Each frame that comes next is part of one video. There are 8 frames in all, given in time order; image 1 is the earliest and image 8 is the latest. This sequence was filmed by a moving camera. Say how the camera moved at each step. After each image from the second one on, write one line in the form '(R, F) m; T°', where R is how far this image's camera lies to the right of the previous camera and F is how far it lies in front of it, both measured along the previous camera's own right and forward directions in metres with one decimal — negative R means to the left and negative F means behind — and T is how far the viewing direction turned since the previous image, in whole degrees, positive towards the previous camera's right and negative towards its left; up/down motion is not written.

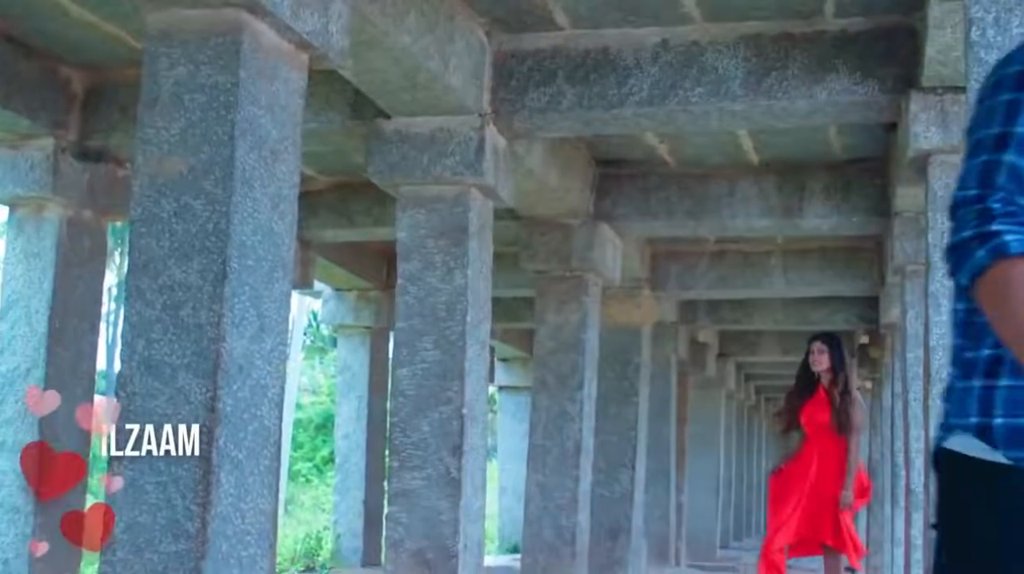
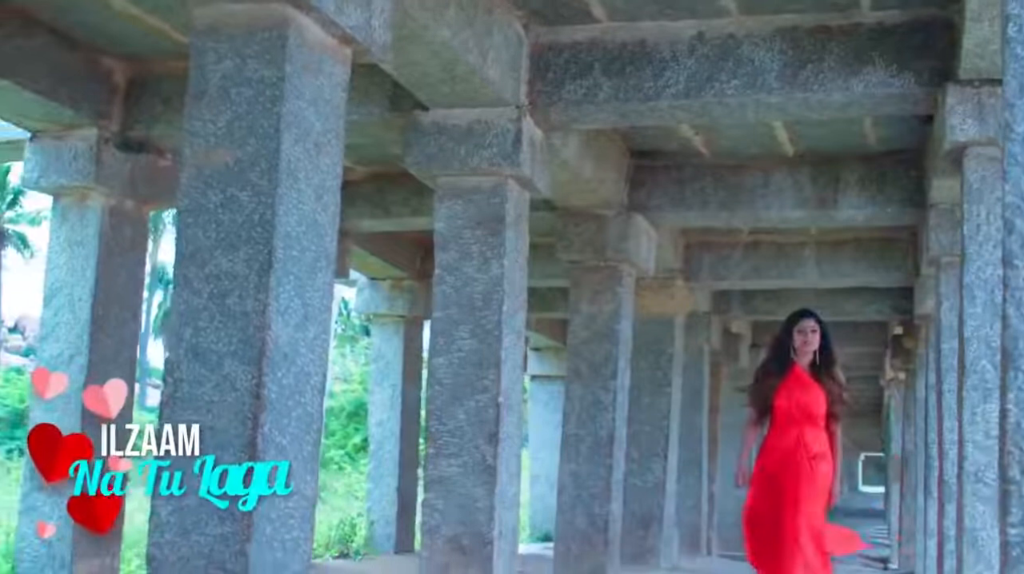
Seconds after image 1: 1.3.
(0.0, -0.1) m; -1°
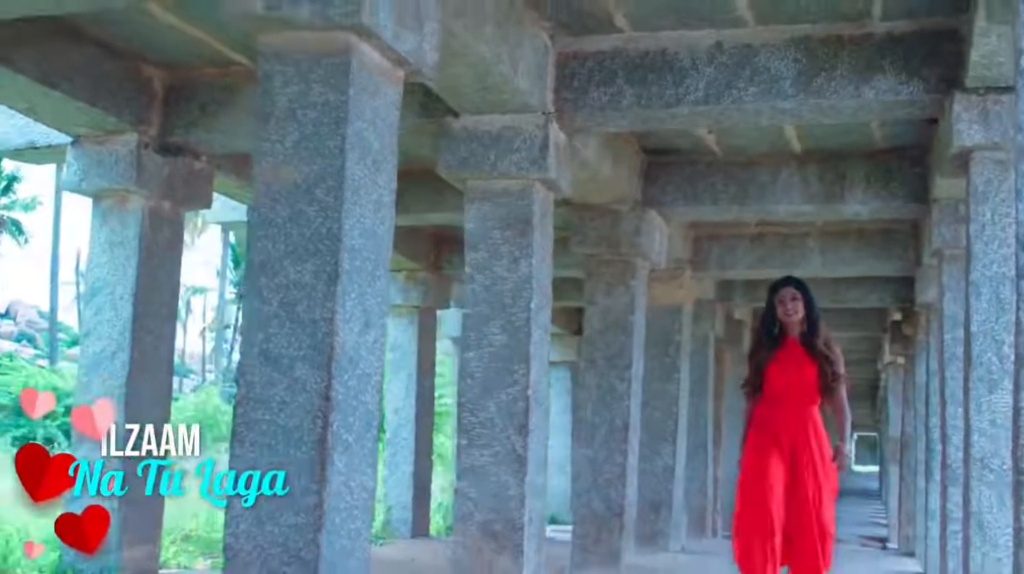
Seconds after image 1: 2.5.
(-0.2, -0.3) m; 0°
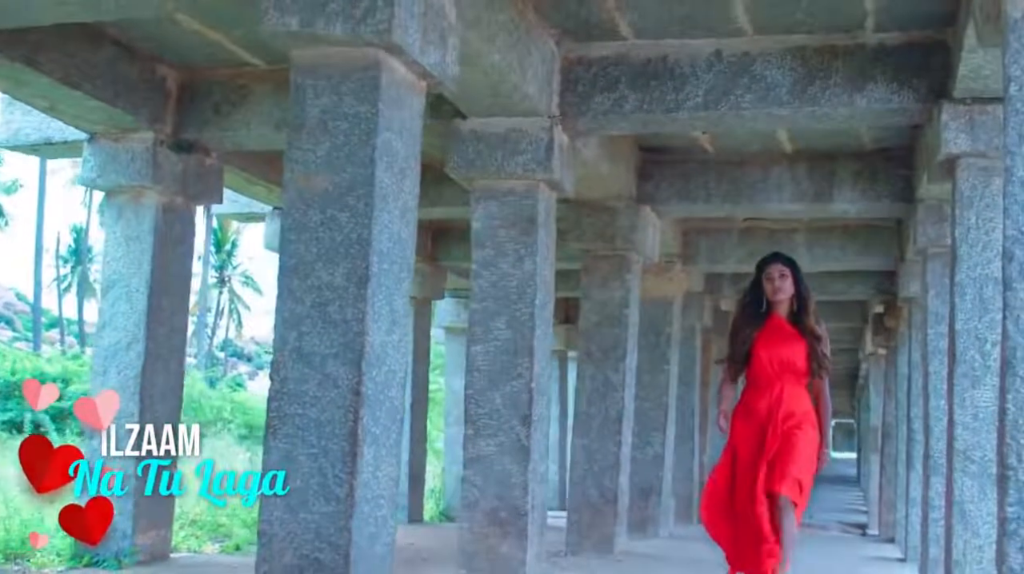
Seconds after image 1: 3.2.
(-0.2, -0.3) m; +1°
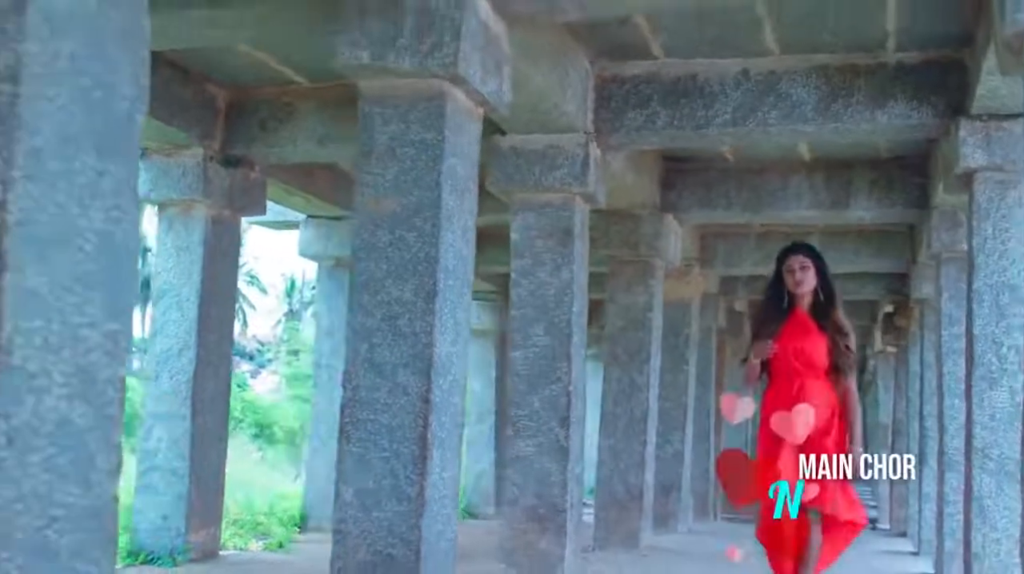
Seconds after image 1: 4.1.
(-0.2, -0.4) m; 0°
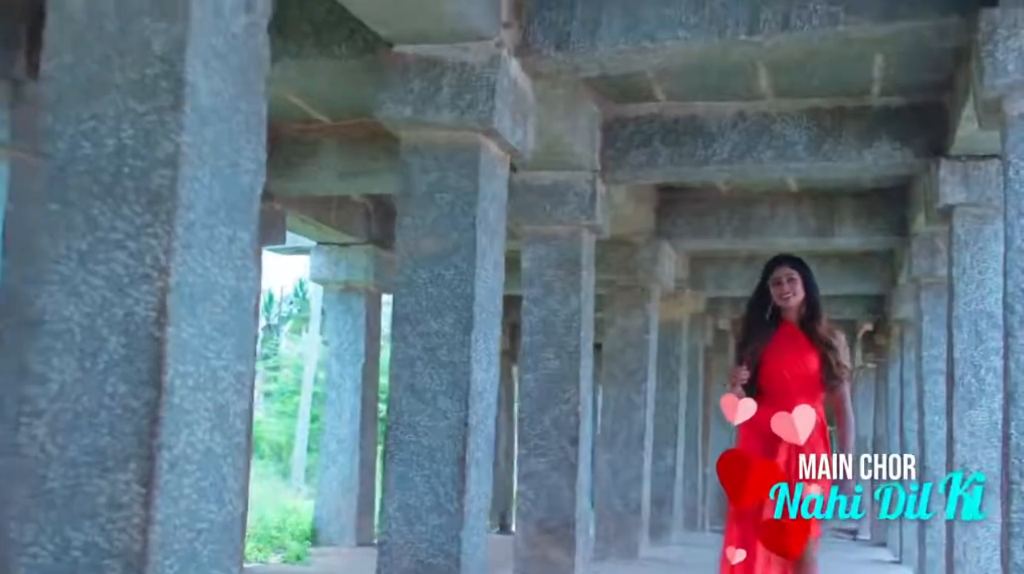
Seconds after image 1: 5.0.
(-0.2, -0.5) m; +1°
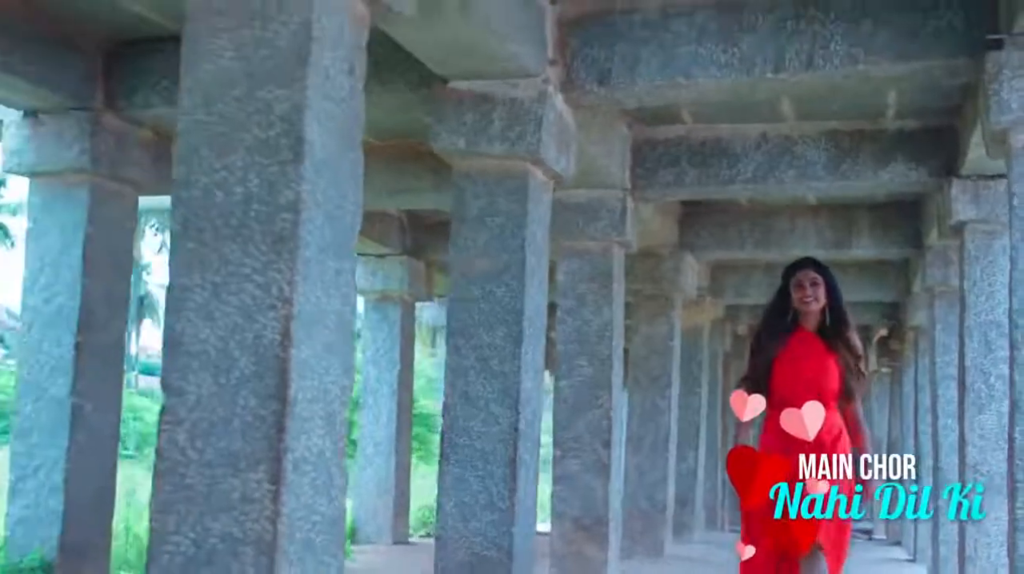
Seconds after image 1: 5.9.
(-0.2, -0.5) m; -1°
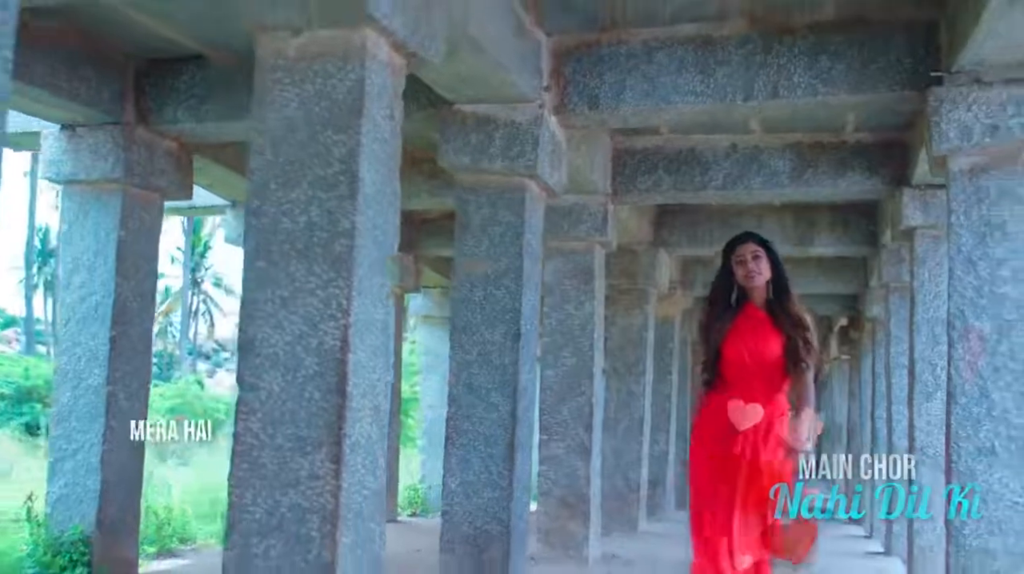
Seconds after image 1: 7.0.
(-0.2, -0.8) m; +1°
